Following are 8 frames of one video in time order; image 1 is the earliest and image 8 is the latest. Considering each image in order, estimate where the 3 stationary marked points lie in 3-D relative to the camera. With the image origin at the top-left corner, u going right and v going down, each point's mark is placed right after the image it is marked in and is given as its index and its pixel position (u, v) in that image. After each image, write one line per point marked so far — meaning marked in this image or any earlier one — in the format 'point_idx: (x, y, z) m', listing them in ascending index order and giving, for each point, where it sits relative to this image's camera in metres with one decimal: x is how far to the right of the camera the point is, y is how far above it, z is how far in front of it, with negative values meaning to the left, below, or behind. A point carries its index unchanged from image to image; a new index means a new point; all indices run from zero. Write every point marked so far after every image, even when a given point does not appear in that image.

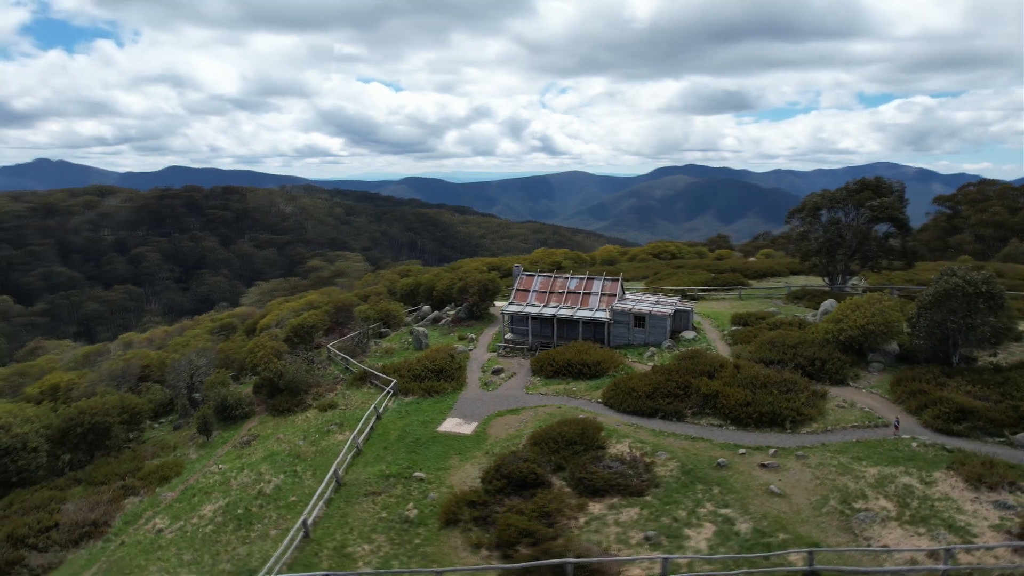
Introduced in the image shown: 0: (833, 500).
0: (+9.4, -6.2, +19.5) m
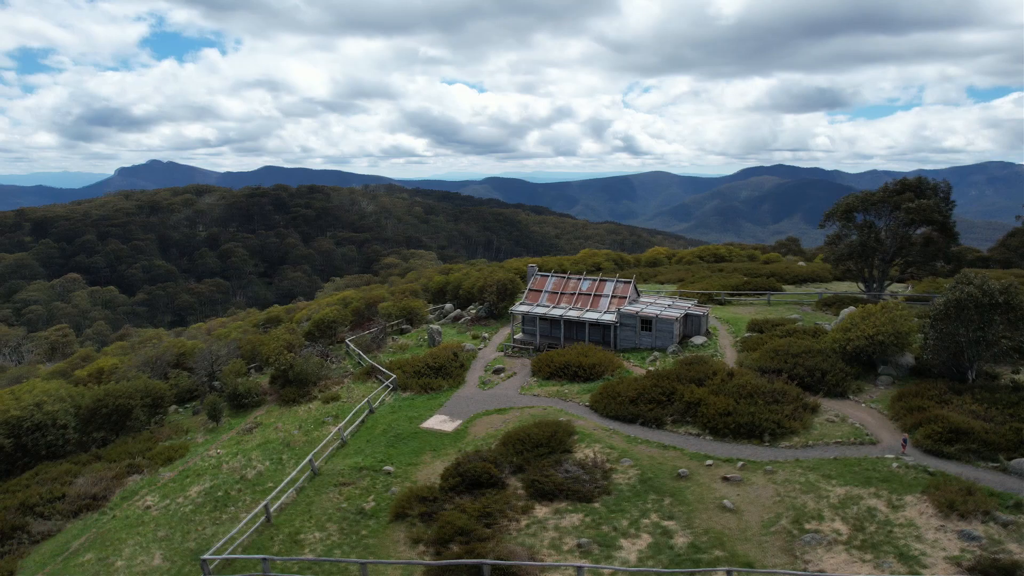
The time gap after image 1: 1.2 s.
0: (+7.5, -6.4, +18.5) m
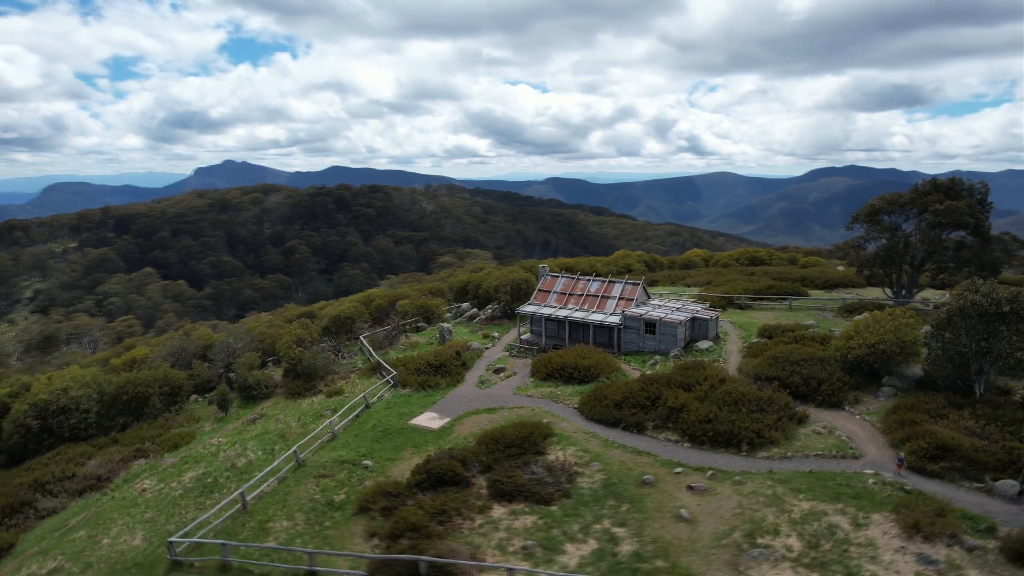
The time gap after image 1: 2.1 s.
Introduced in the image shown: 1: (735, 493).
0: (+6.0, -6.5, +17.8) m
1: (+6.6, -6.1, +19.8) m
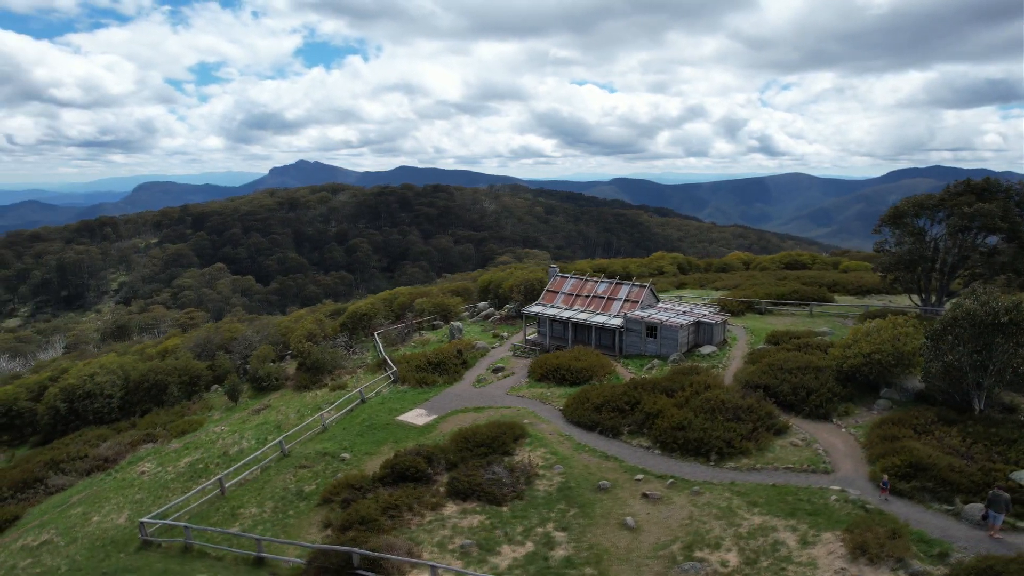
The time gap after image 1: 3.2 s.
0: (+4.3, -6.6, +17.2) m
1: (+5.1, -6.2, +19.2) m
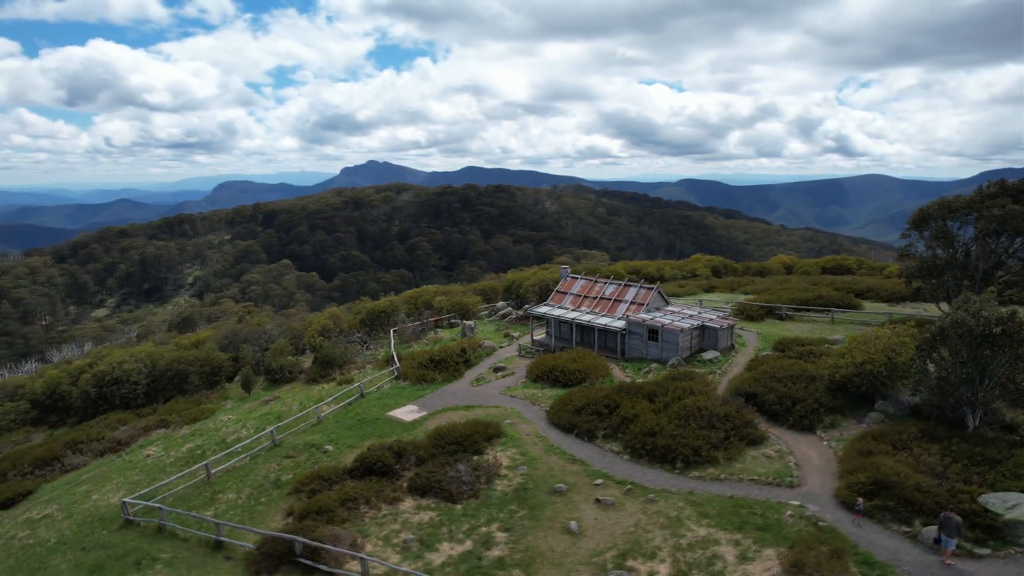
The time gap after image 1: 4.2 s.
0: (+2.6, -6.6, +16.9) m
1: (+3.6, -6.2, +18.7) m
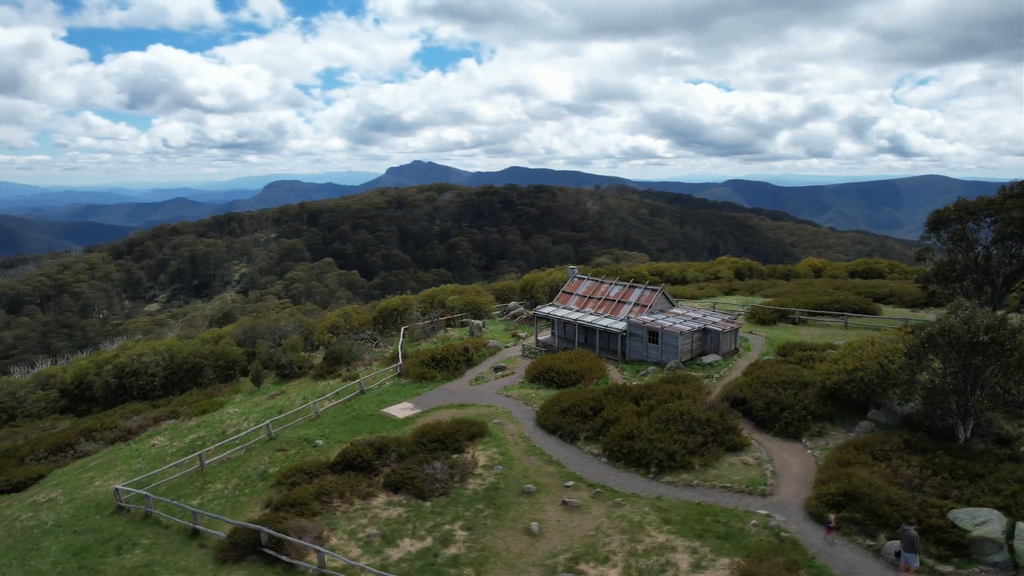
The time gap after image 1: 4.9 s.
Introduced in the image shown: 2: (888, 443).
0: (+1.5, -6.6, +16.7) m
1: (+2.6, -6.2, +18.5) m
2: (+11.1, -4.6, +19.8) m
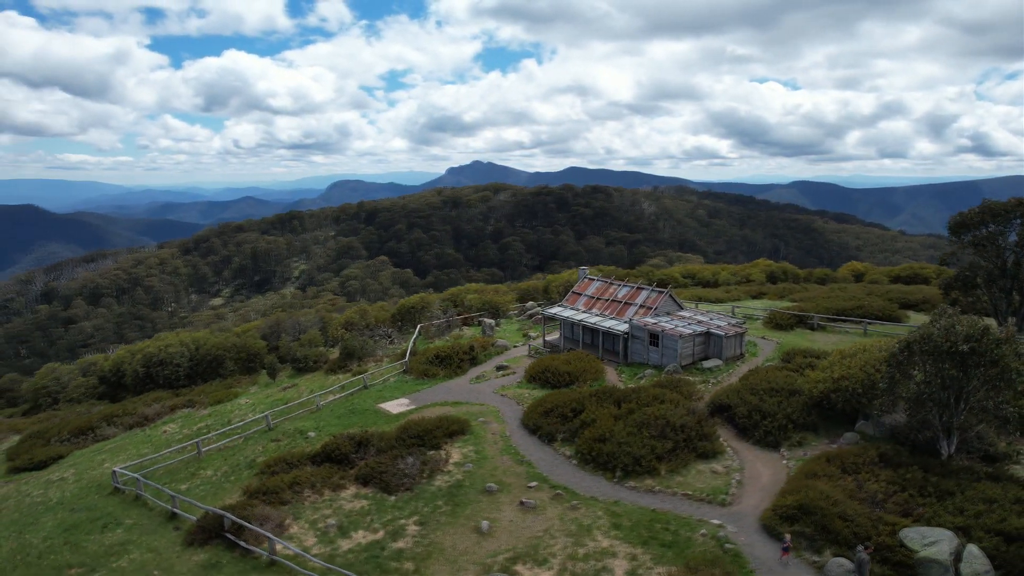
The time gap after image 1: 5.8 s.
0: (0.0, -6.6, +16.6) m
1: (+1.3, -6.2, +18.3) m
2: (+9.9, -4.7, +18.8) m
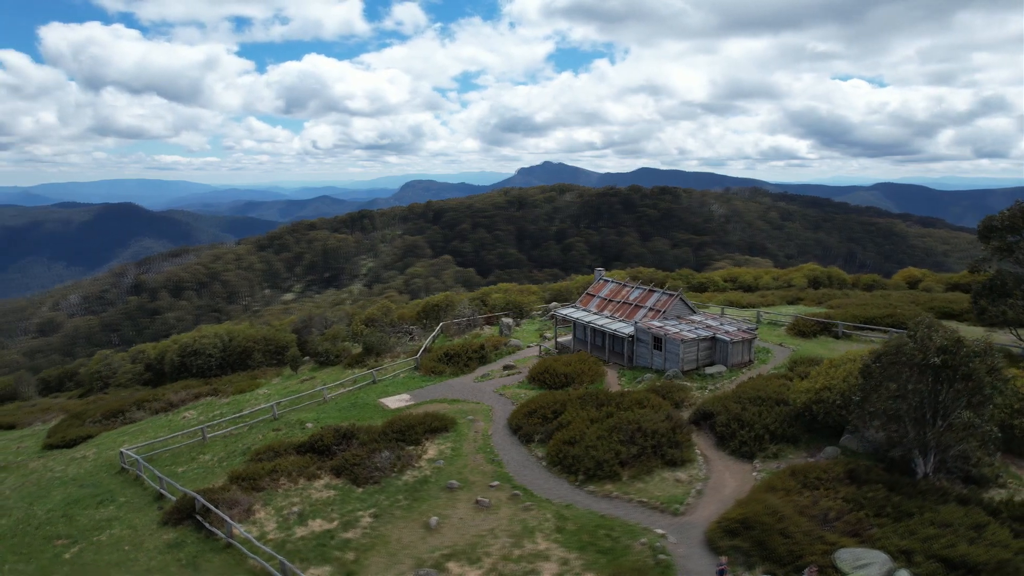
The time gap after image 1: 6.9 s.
0: (-1.6, -6.6, +16.7) m
1: (-0.1, -6.2, +18.3) m
2: (+8.6, -4.9, +17.9) m
